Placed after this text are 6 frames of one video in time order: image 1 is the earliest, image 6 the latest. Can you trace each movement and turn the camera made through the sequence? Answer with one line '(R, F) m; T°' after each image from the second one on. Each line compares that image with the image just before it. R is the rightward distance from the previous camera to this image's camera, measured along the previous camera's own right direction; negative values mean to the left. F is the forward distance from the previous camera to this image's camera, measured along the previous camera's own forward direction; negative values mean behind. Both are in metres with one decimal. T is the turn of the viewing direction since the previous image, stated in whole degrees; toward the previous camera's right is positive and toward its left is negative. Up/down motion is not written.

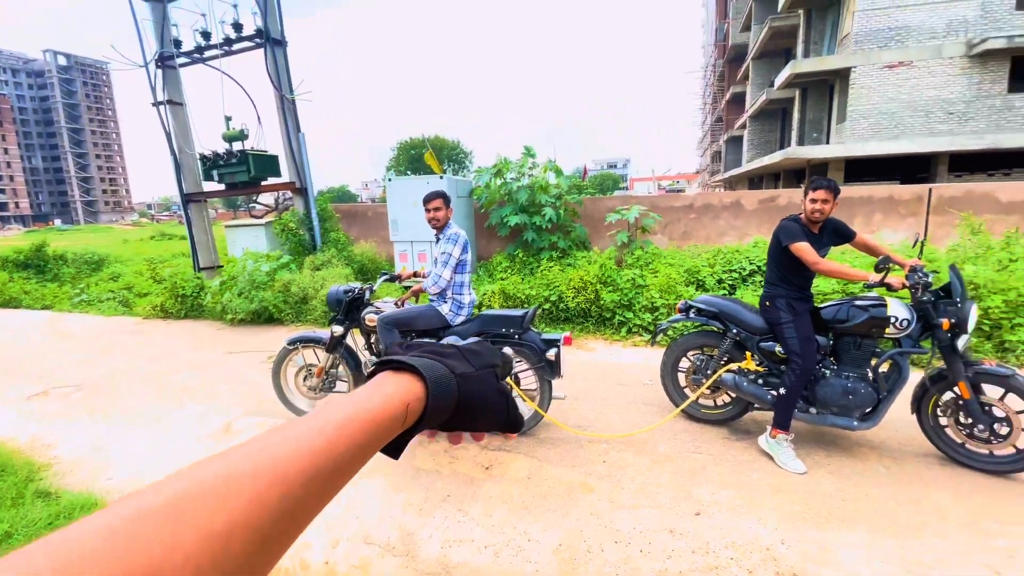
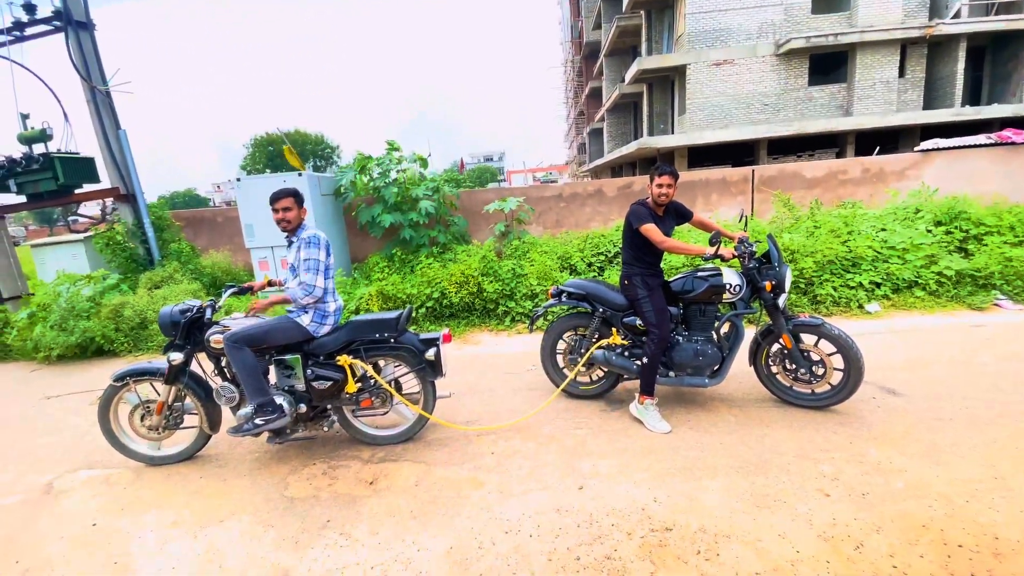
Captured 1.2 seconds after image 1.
(+0.1, 0.0) m; +13°
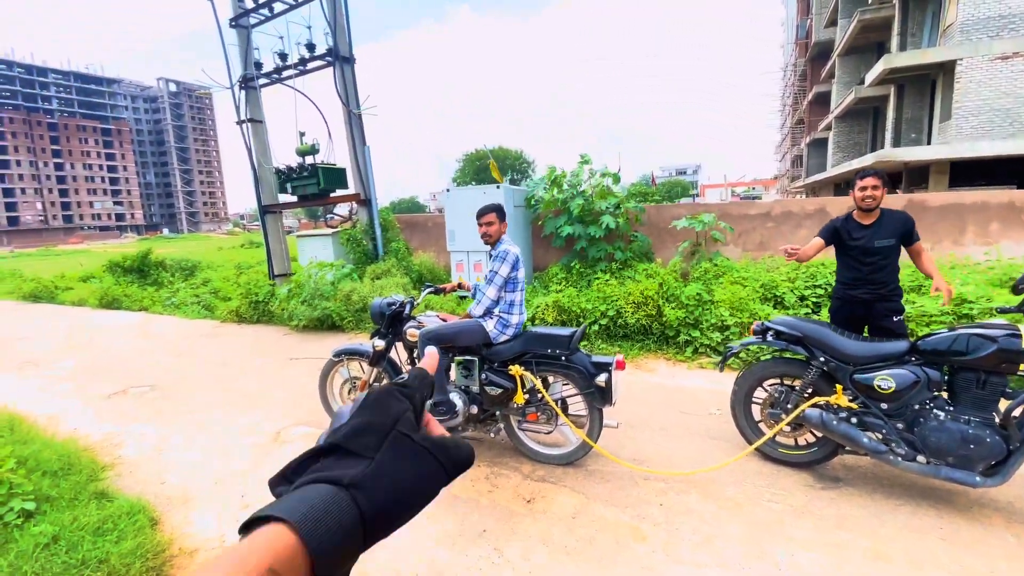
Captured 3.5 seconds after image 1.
(-0.1, +0.2) m; -21°
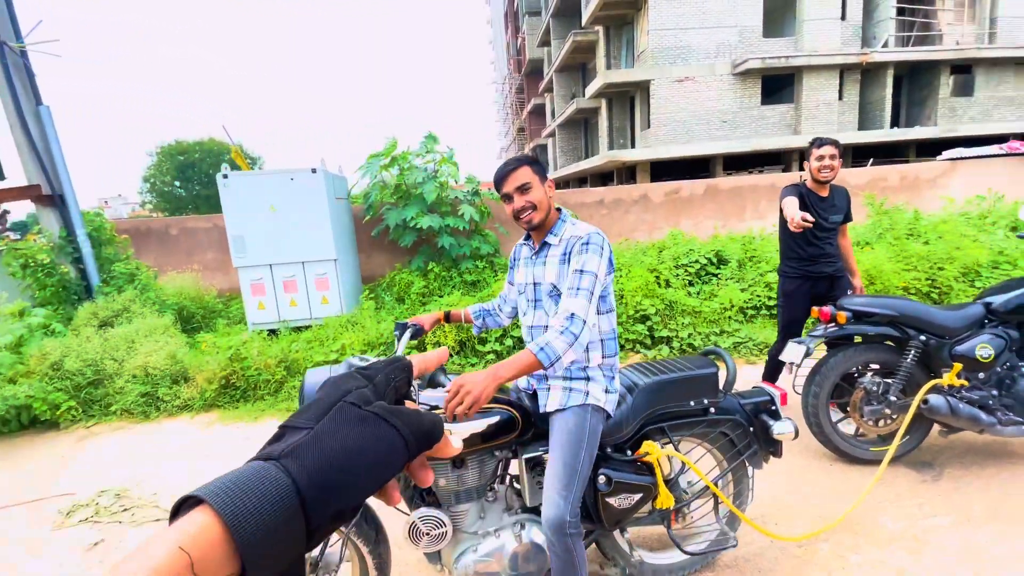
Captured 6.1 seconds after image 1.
(-1.2, +1.7) m; +30°
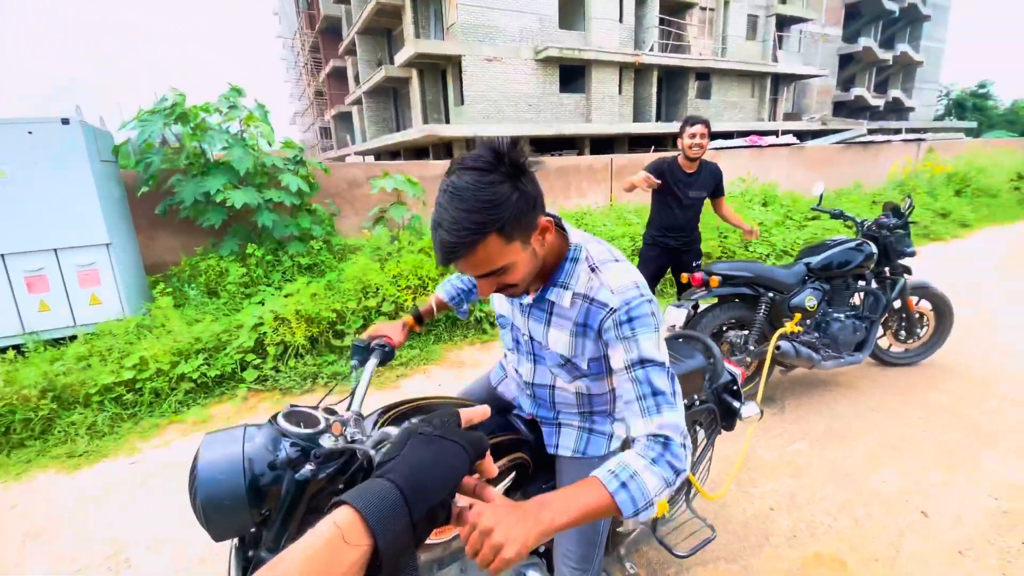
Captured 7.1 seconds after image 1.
(-0.4, +0.4) m; +22°
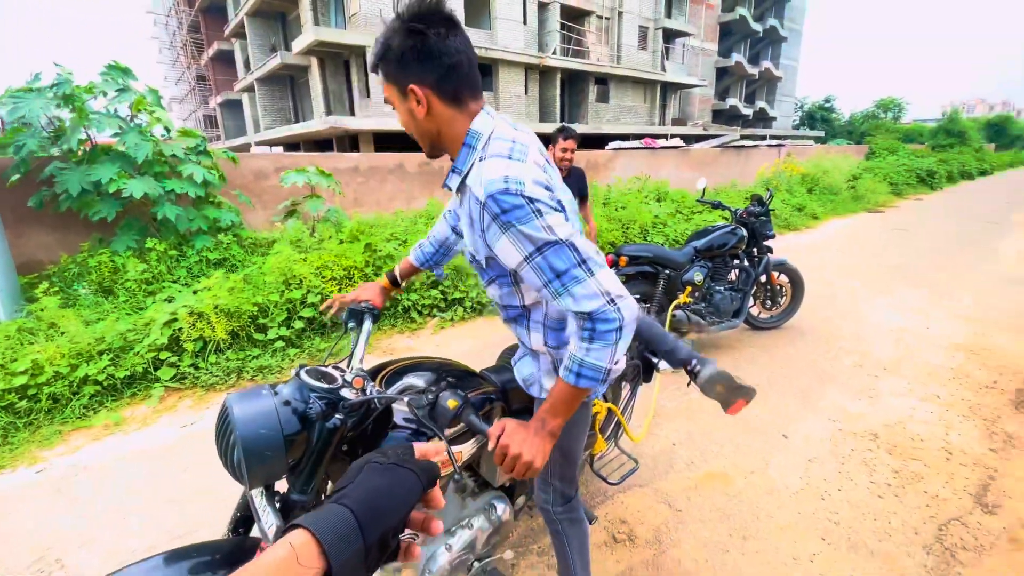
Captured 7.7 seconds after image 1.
(-0.2, -0.2) m; +11°
